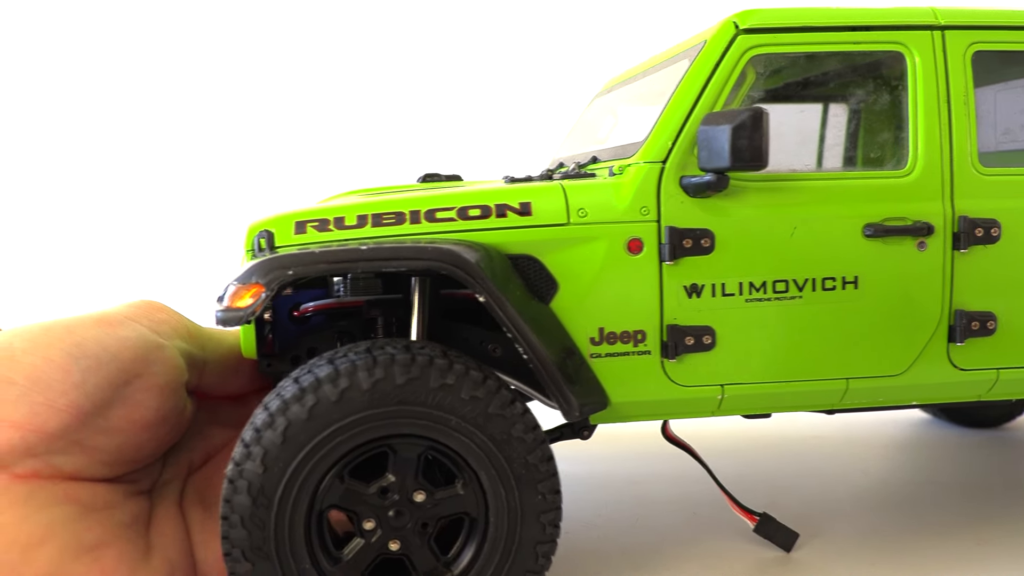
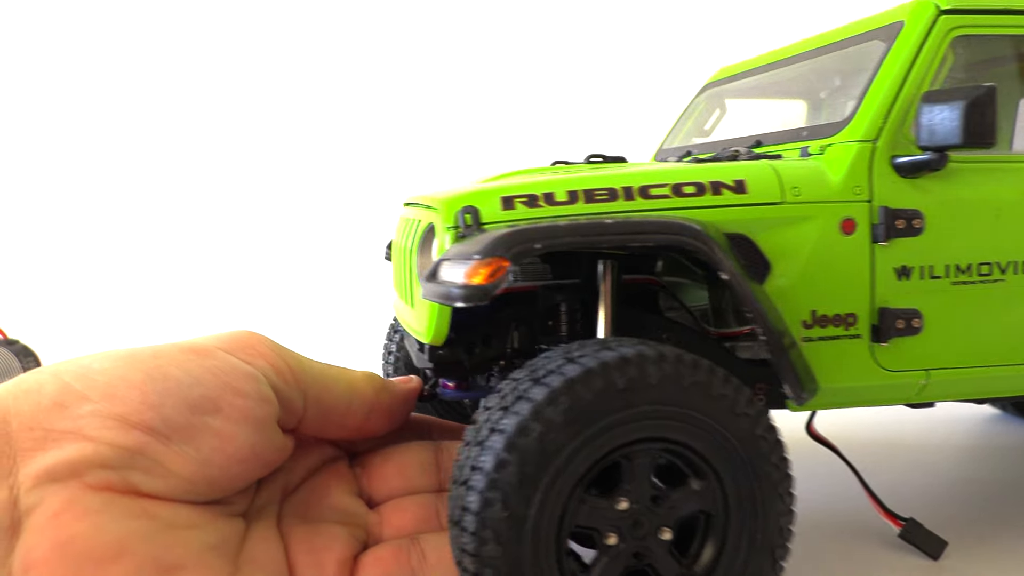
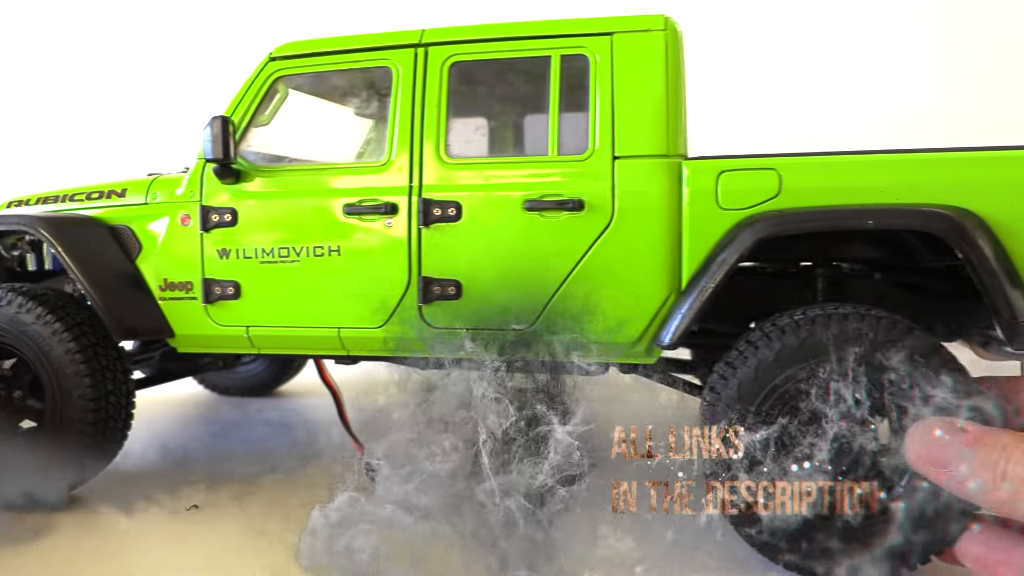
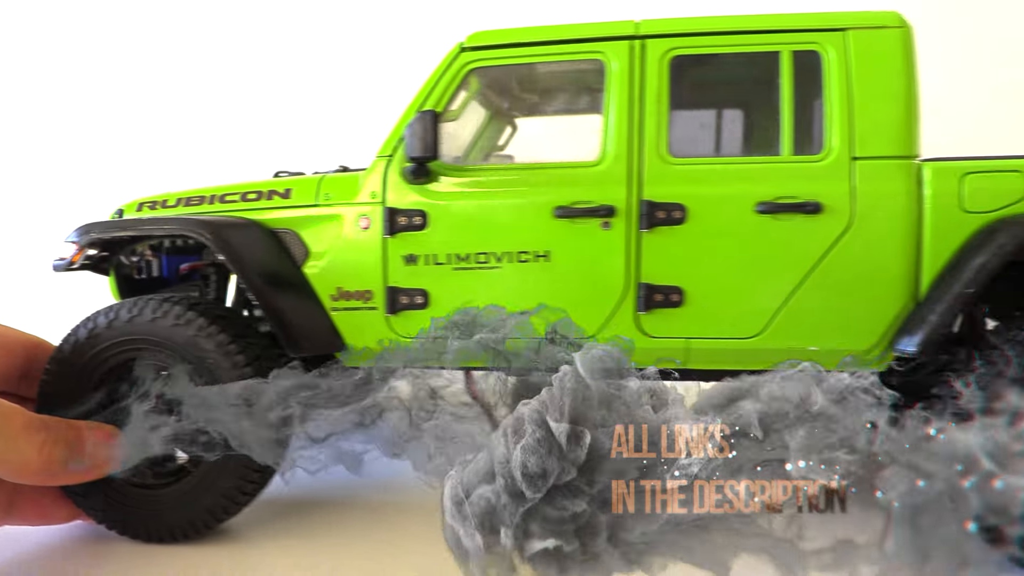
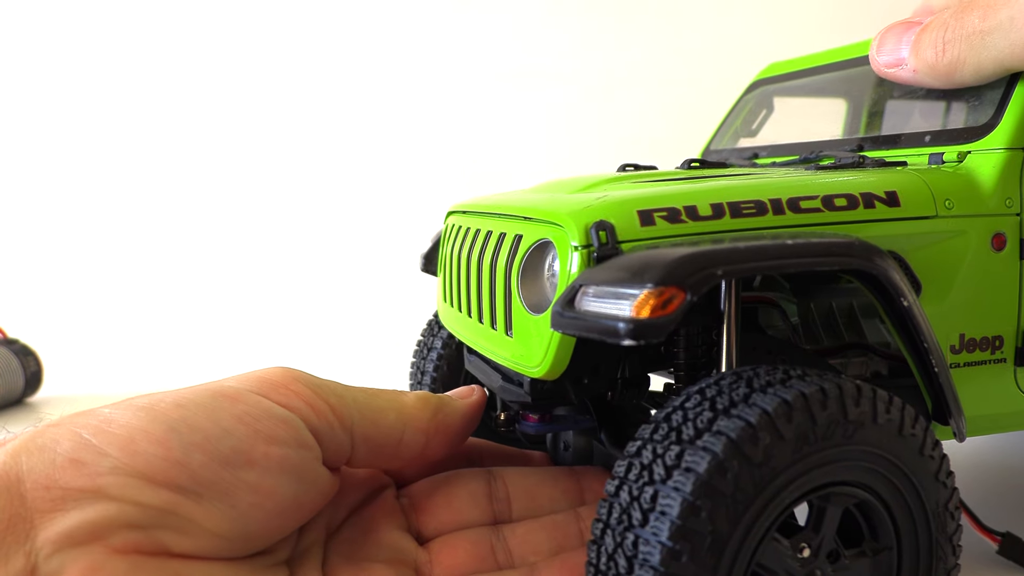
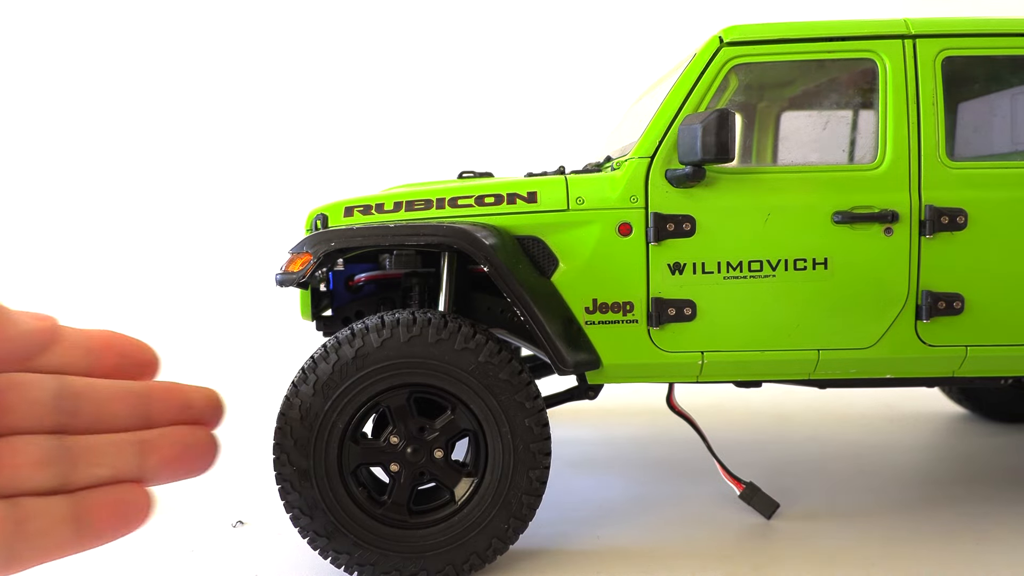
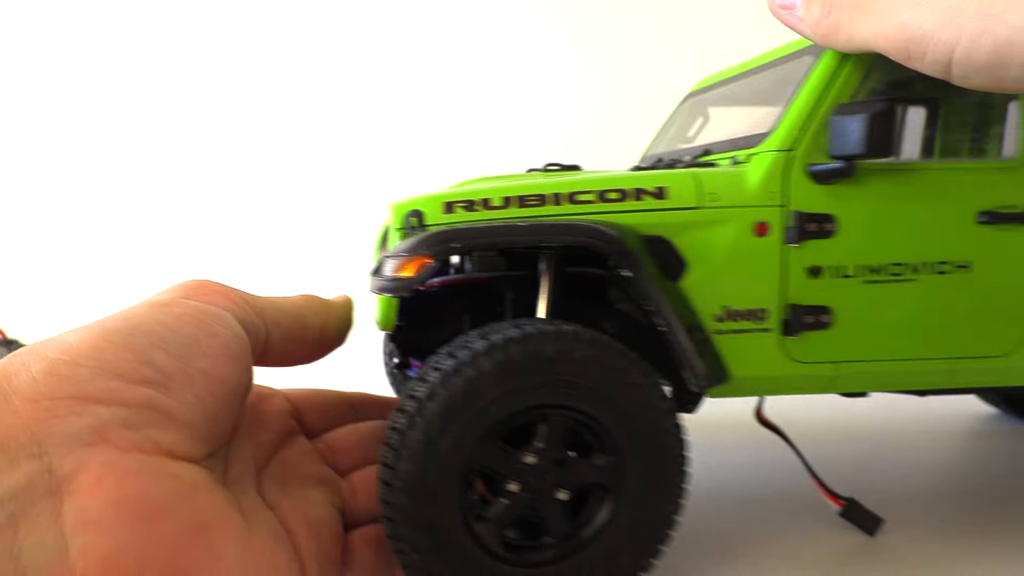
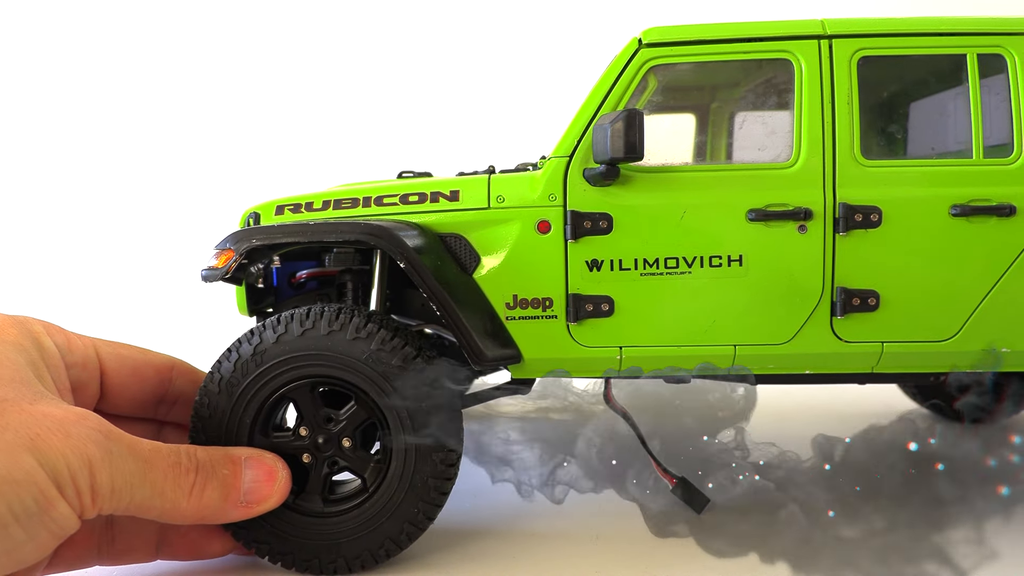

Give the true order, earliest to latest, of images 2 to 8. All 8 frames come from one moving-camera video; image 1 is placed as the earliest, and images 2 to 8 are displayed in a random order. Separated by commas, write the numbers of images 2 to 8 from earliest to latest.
2, 5, 7, 6, 8, 4, 3
